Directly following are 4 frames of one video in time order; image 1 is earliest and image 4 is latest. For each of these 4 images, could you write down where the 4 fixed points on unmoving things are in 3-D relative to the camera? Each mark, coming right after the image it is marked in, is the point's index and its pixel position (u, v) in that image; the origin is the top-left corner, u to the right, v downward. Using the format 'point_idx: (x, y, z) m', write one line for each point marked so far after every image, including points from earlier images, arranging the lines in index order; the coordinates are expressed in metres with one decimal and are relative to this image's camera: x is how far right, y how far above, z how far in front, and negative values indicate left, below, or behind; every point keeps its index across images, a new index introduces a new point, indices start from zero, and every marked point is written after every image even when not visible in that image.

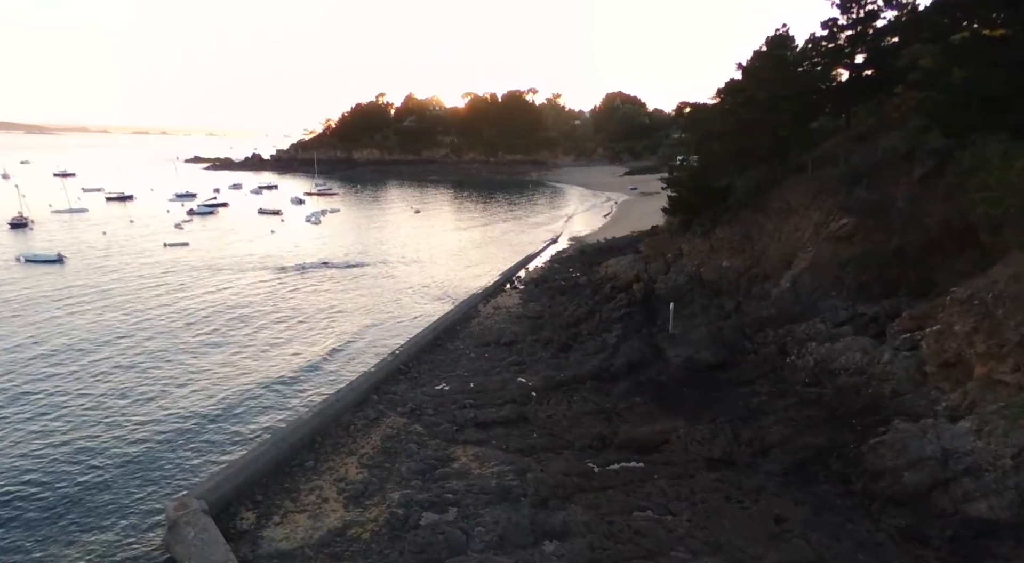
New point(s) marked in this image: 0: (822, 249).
0: (+9.4, +1.0, +20.0) m
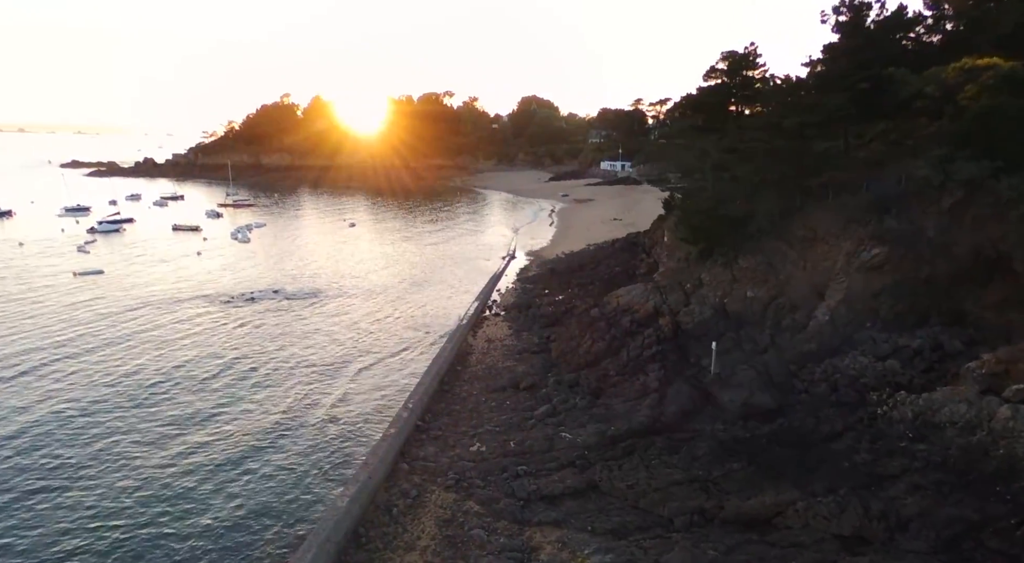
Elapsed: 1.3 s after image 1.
0: (+10.2, +0.1, +19.6) m
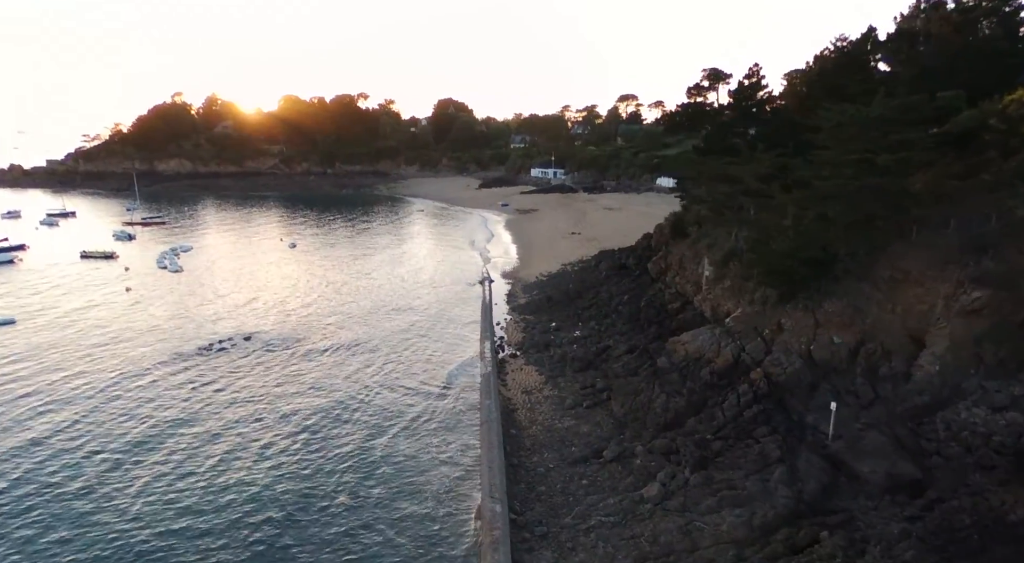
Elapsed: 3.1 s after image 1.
0: (+12.6, -1.2, +18.6) m
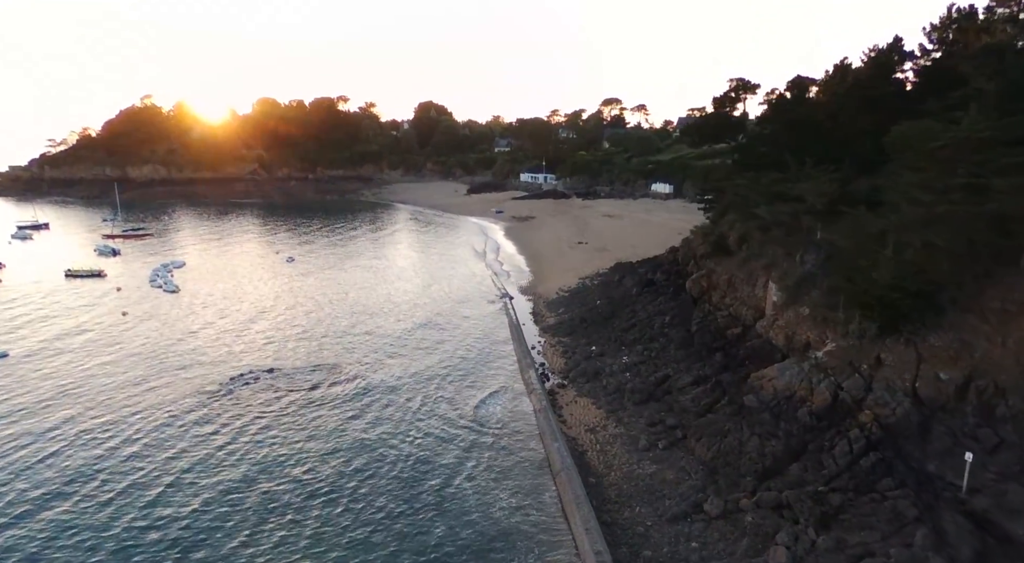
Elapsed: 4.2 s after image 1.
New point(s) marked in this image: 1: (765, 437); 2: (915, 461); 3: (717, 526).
0: (+15.0, -2.1, +17.3) m
1: (+7.3, -4.4, +19.0) m
2: (+10.3, -4.6, +16.7) m
3: (+5.1, -6.1, +16.6) m
